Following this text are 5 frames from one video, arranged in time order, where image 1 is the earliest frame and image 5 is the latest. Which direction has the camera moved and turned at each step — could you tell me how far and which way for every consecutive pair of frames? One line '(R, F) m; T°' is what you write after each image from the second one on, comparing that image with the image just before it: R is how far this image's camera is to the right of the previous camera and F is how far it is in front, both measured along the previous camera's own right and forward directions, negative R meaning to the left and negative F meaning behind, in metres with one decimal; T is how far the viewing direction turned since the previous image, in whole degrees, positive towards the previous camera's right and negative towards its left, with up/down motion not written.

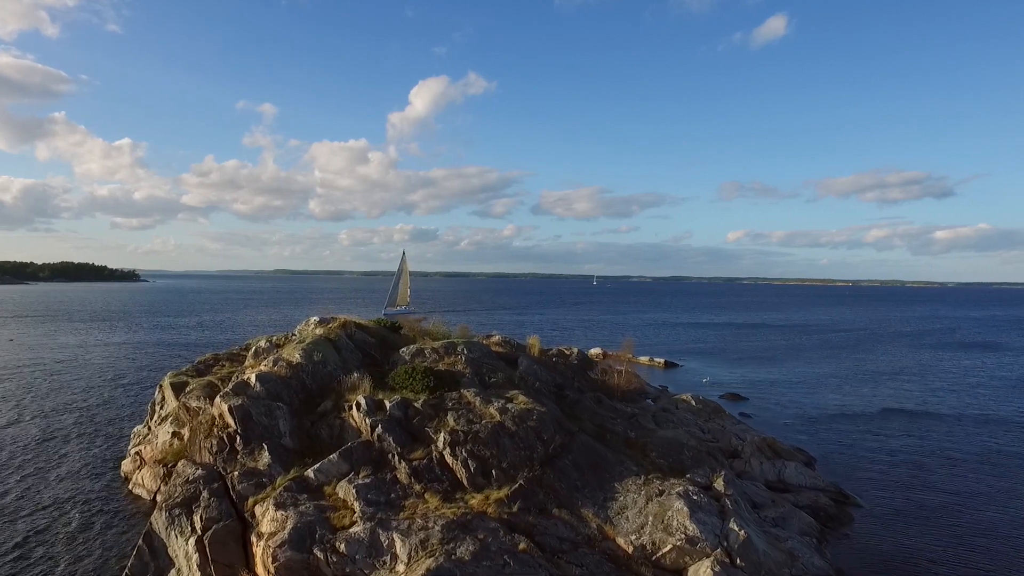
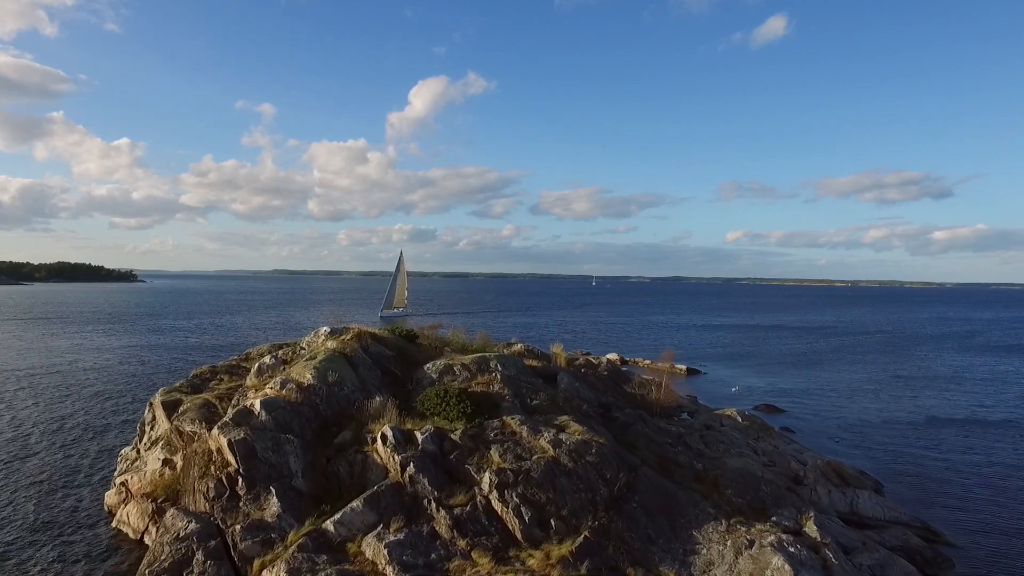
(-1.4, +2.7) m; 0°
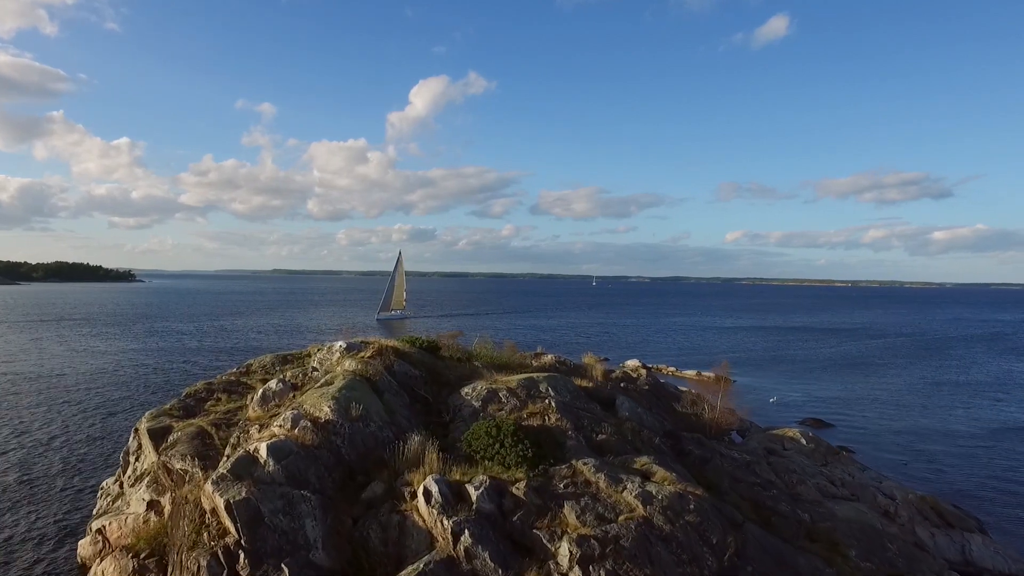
(-1.5, +3.0) m; 0°
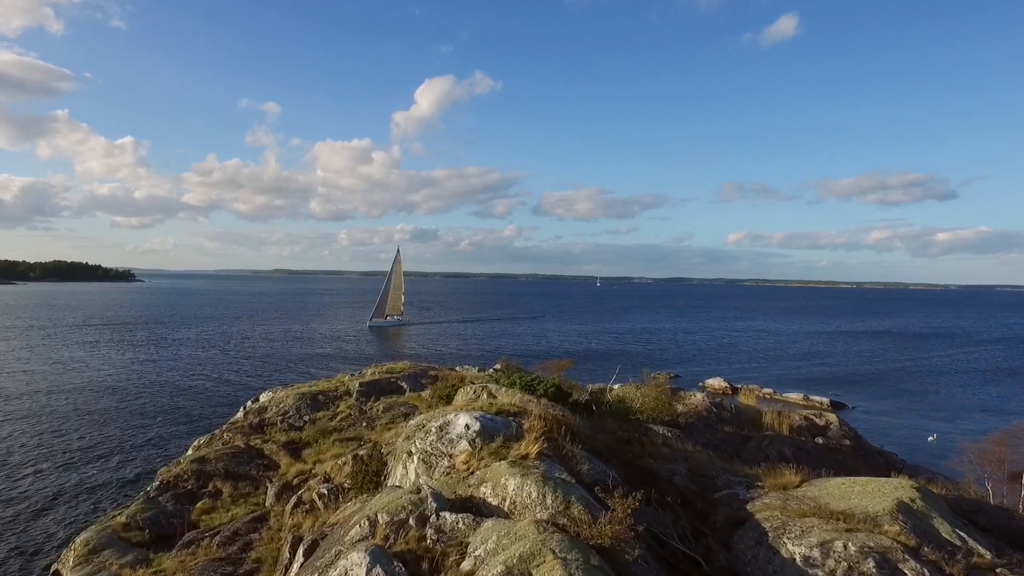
(-4.6, +8.8) m; 0°
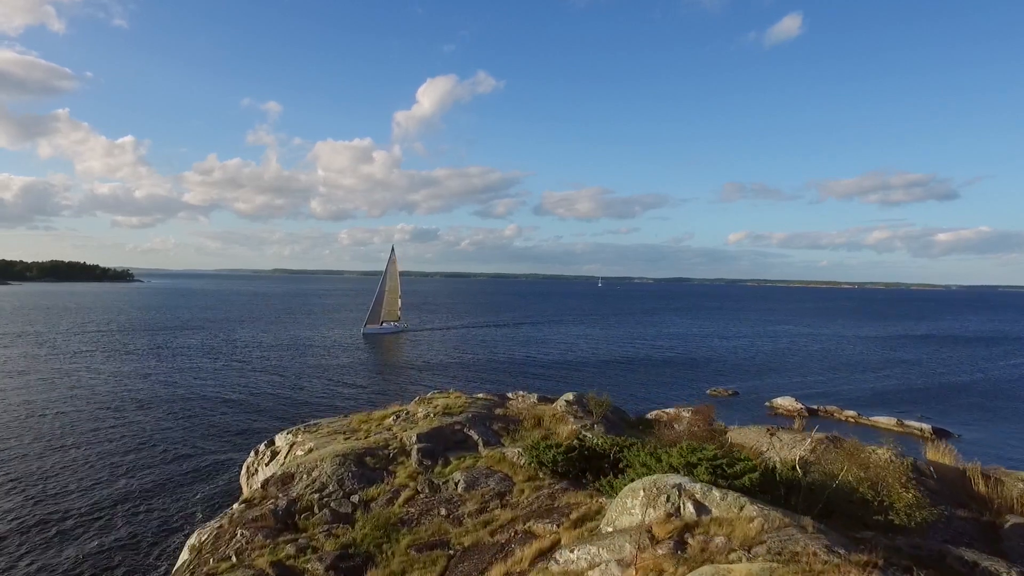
(-3.0, +5.3) m; 0°
